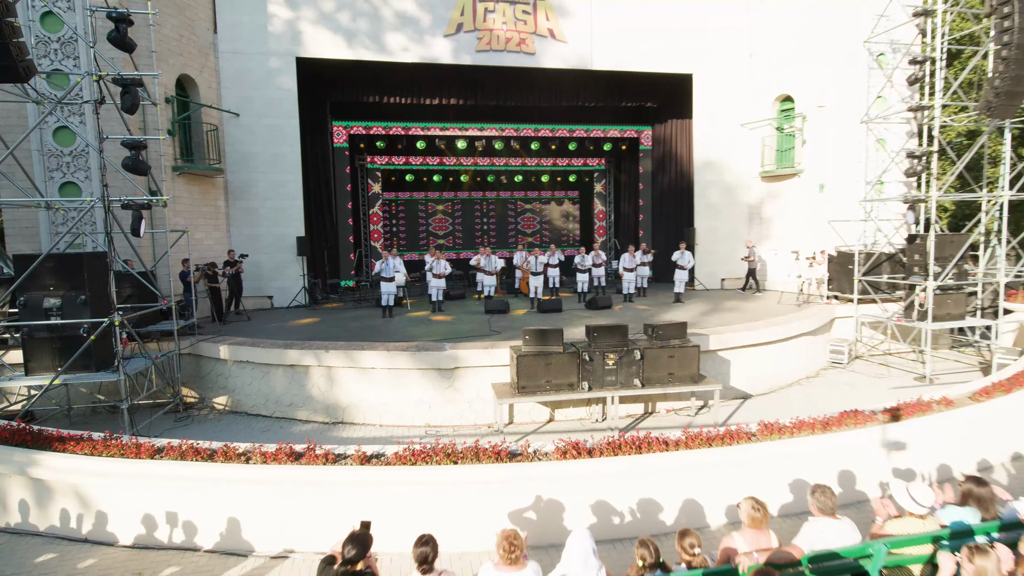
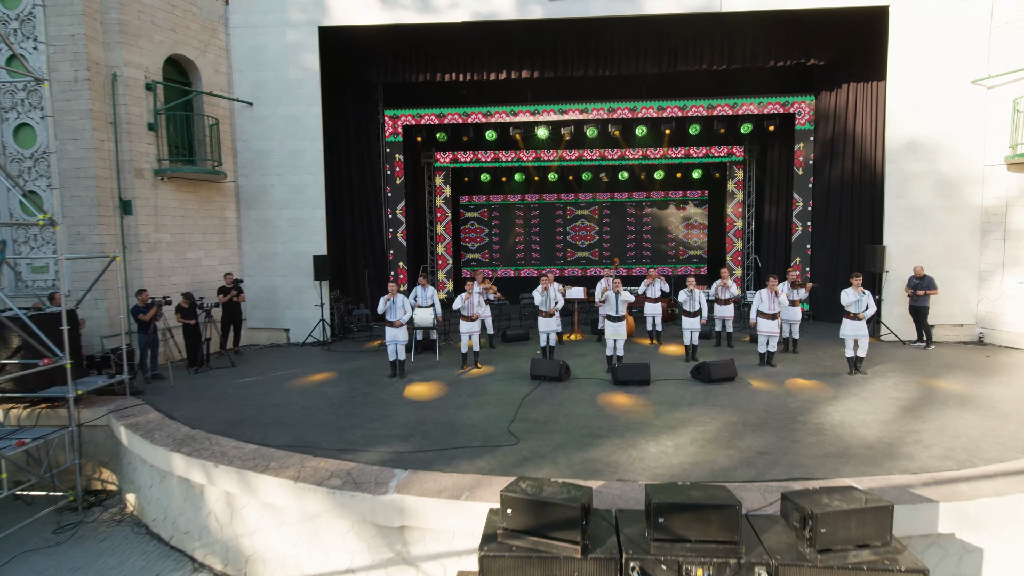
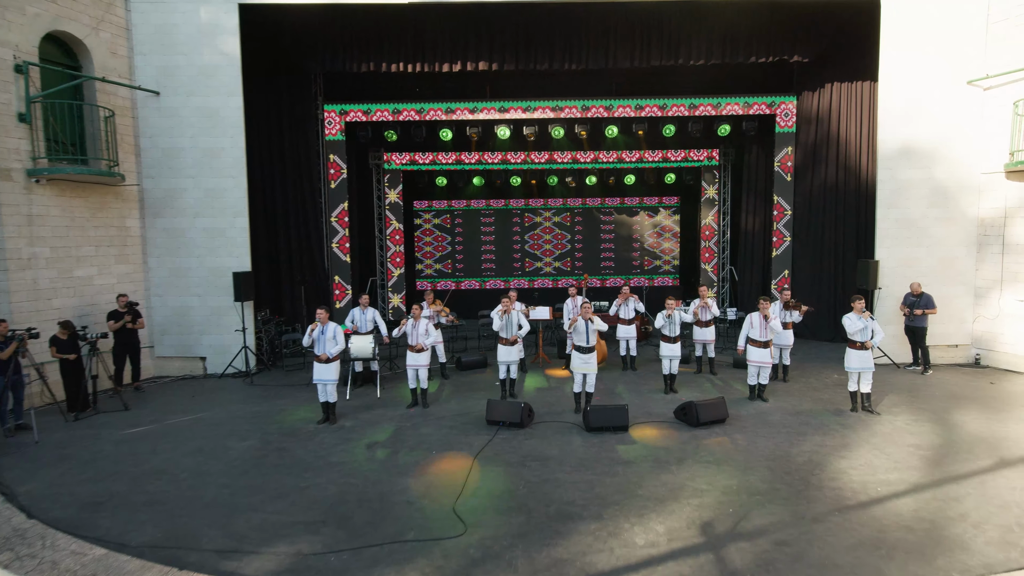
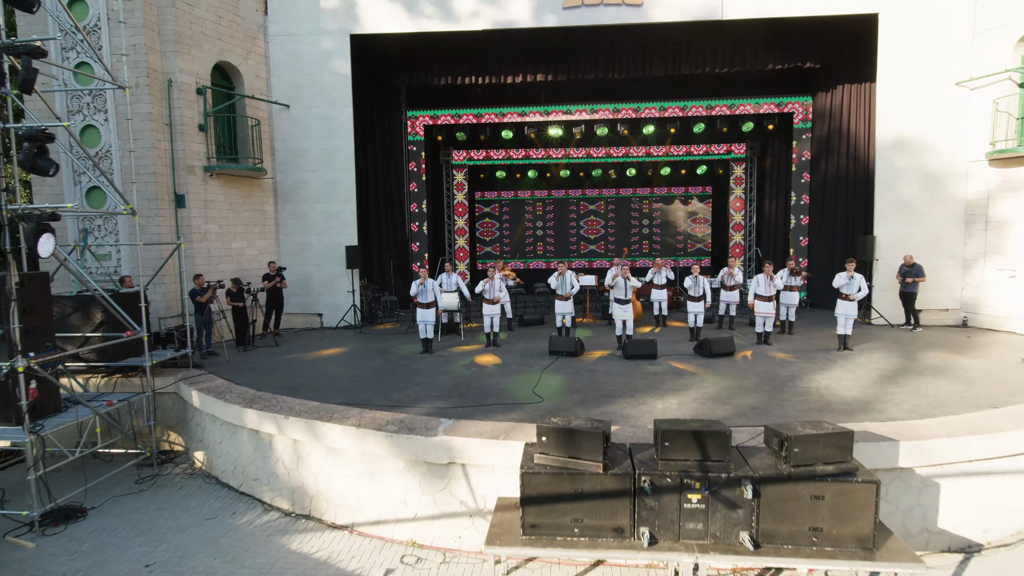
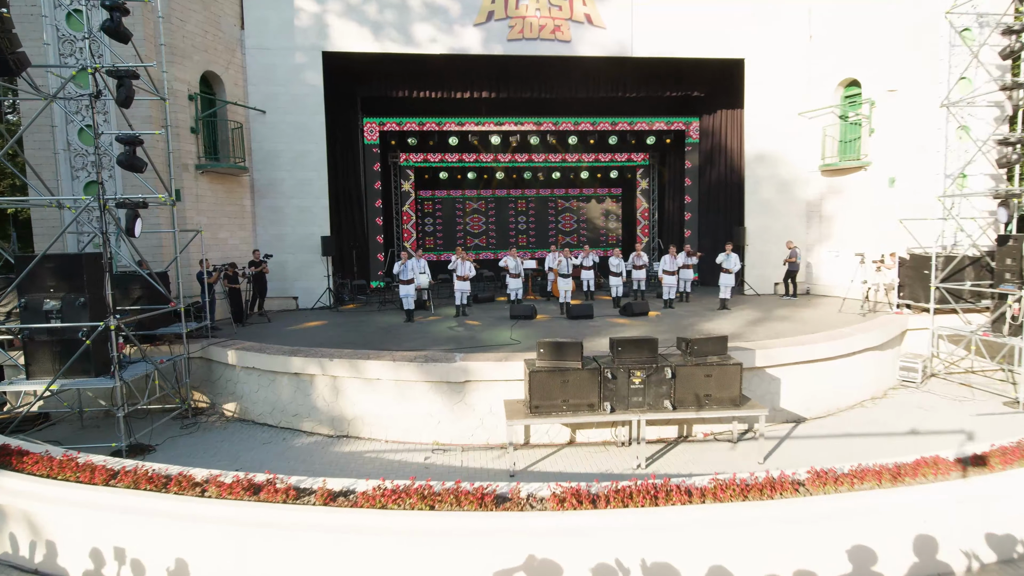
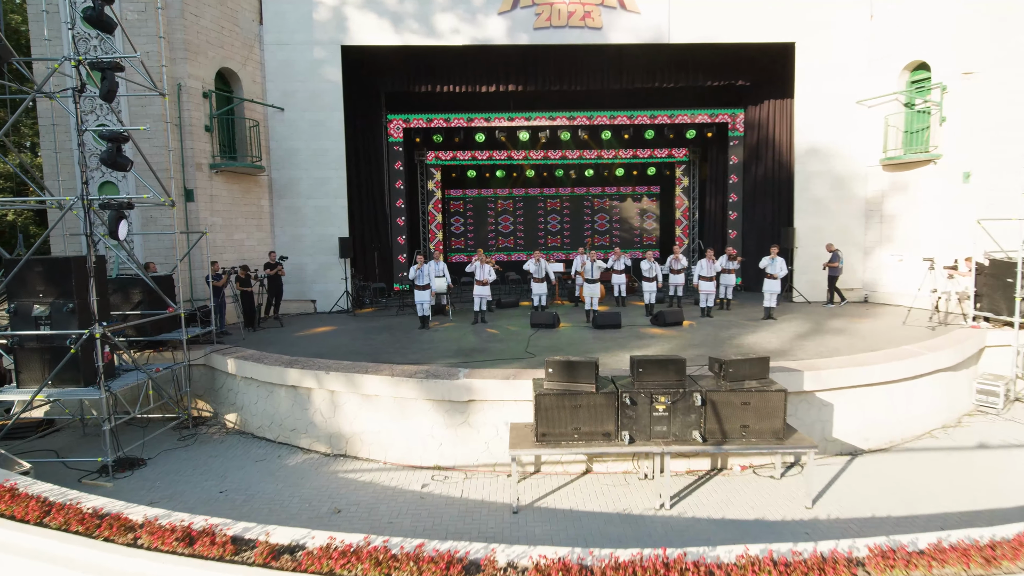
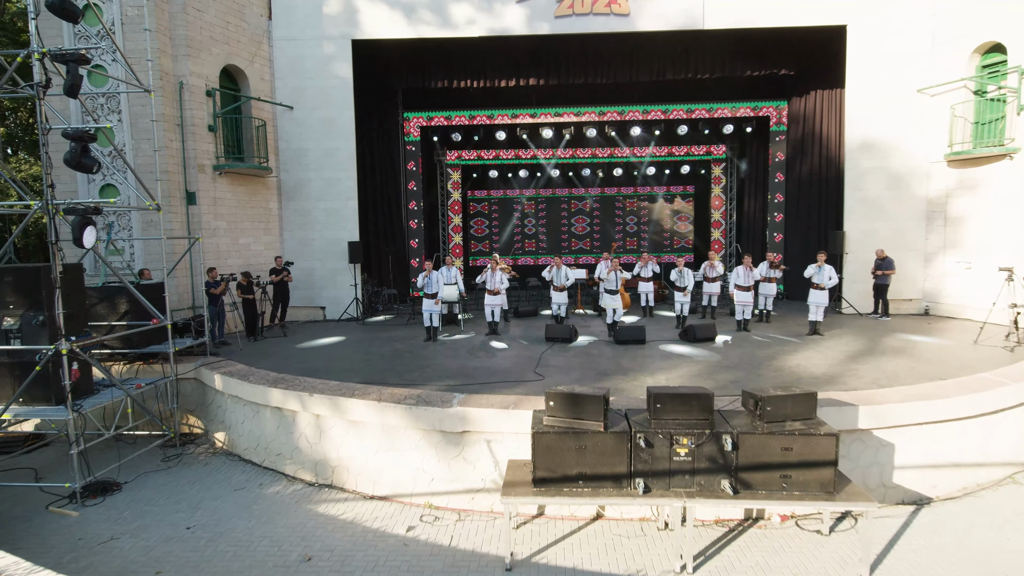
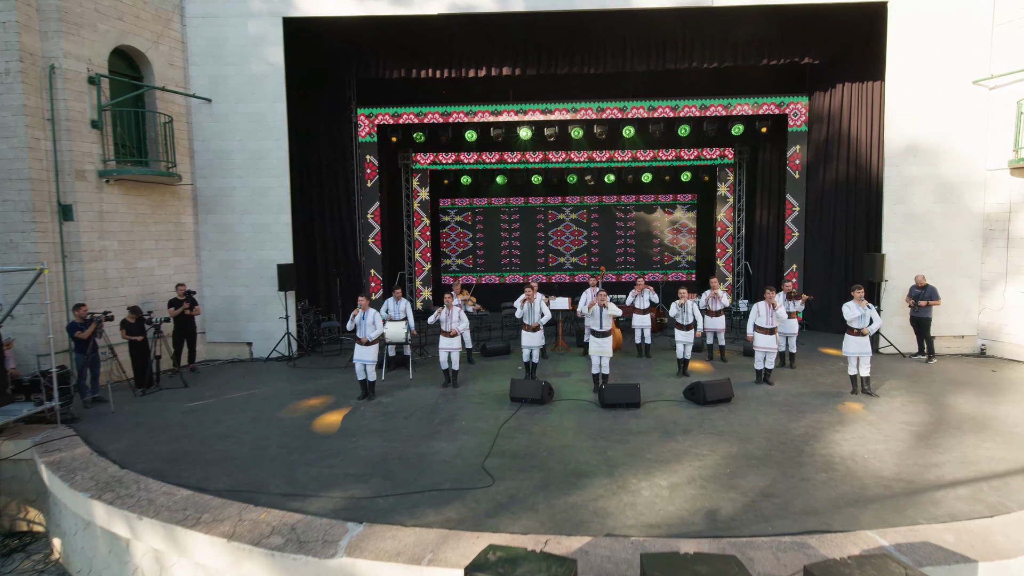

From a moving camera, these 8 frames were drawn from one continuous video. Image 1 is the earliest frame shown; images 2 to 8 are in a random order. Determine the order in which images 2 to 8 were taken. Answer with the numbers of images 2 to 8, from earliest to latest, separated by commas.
5, 6, 7, 4, 2, 8, 3
